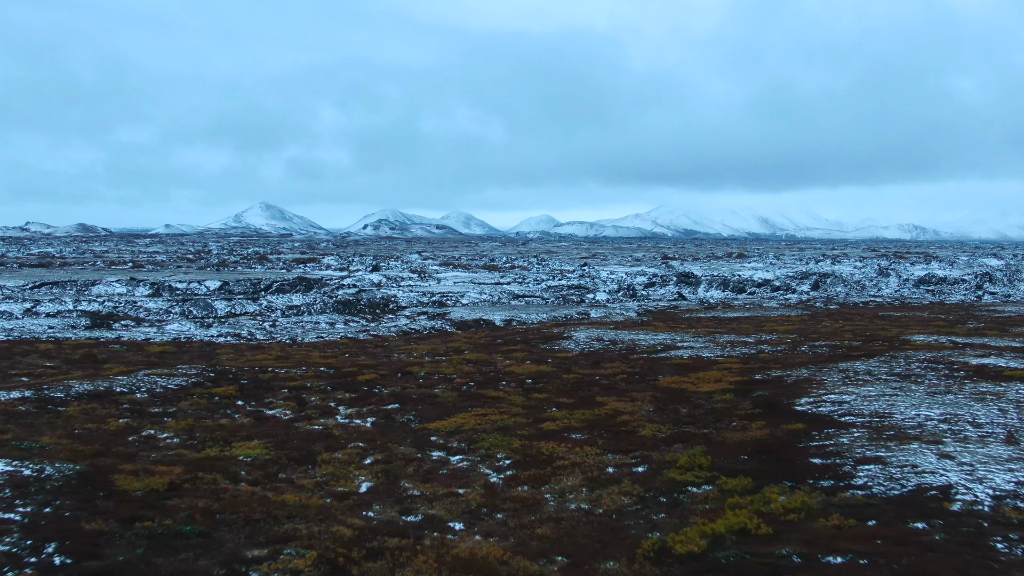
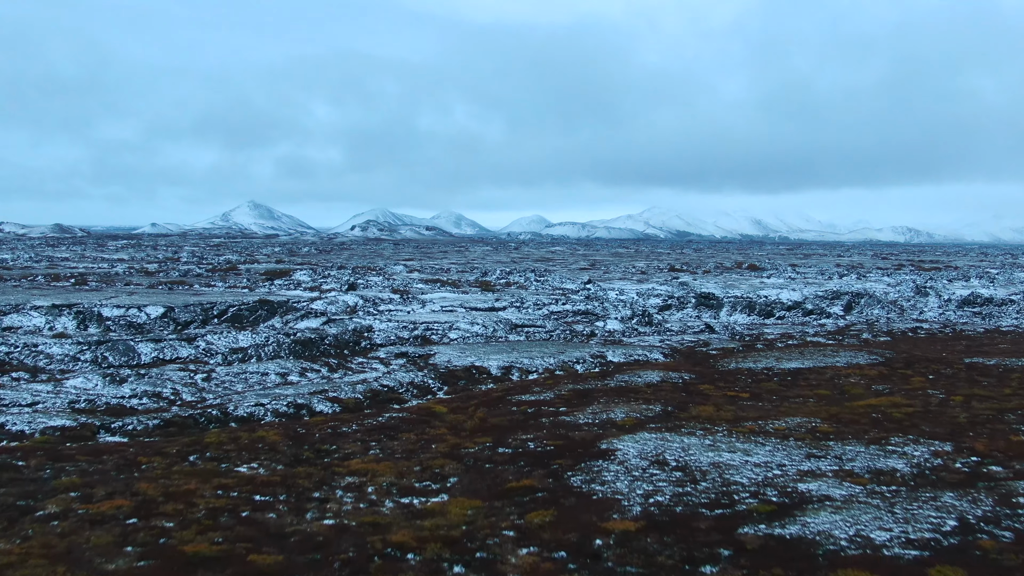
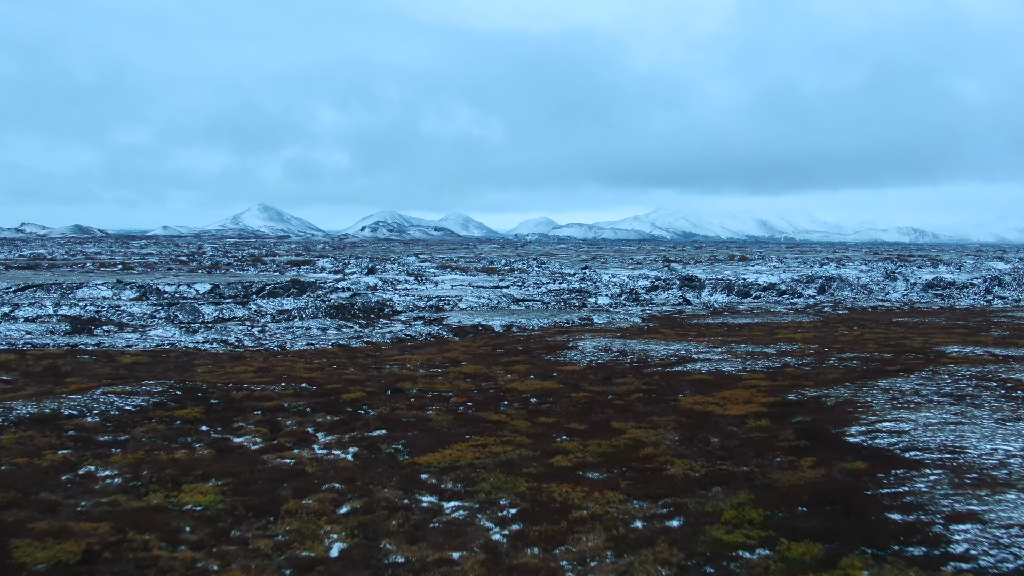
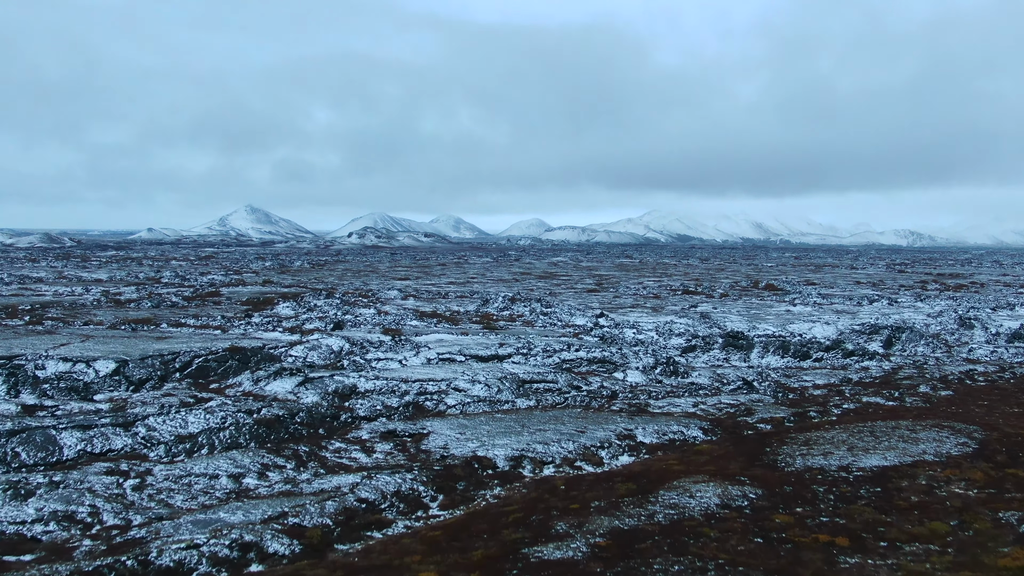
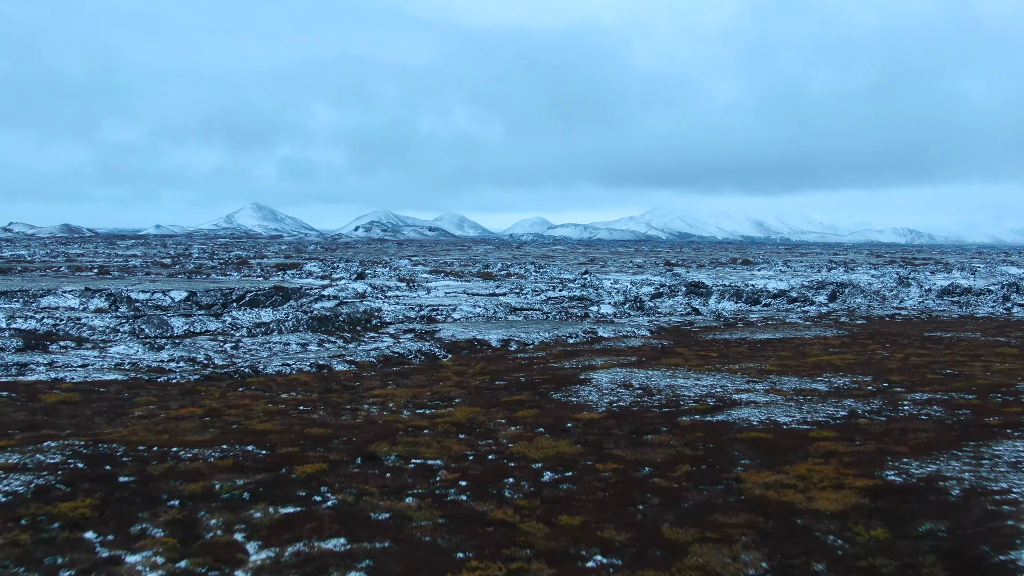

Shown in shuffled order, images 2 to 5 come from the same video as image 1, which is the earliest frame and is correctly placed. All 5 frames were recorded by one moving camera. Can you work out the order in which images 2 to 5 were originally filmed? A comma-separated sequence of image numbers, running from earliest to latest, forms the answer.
3, 5, 2, 4
